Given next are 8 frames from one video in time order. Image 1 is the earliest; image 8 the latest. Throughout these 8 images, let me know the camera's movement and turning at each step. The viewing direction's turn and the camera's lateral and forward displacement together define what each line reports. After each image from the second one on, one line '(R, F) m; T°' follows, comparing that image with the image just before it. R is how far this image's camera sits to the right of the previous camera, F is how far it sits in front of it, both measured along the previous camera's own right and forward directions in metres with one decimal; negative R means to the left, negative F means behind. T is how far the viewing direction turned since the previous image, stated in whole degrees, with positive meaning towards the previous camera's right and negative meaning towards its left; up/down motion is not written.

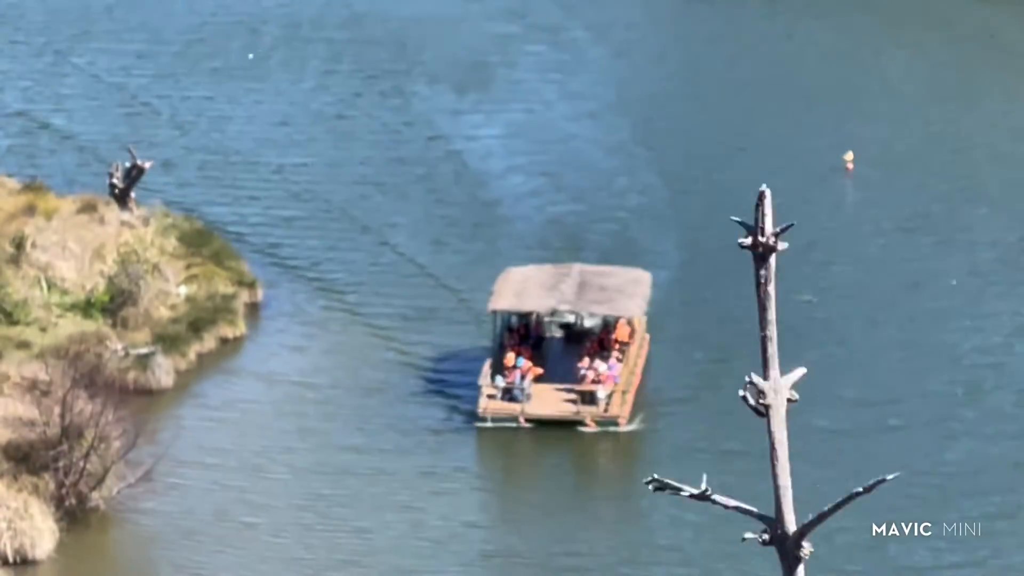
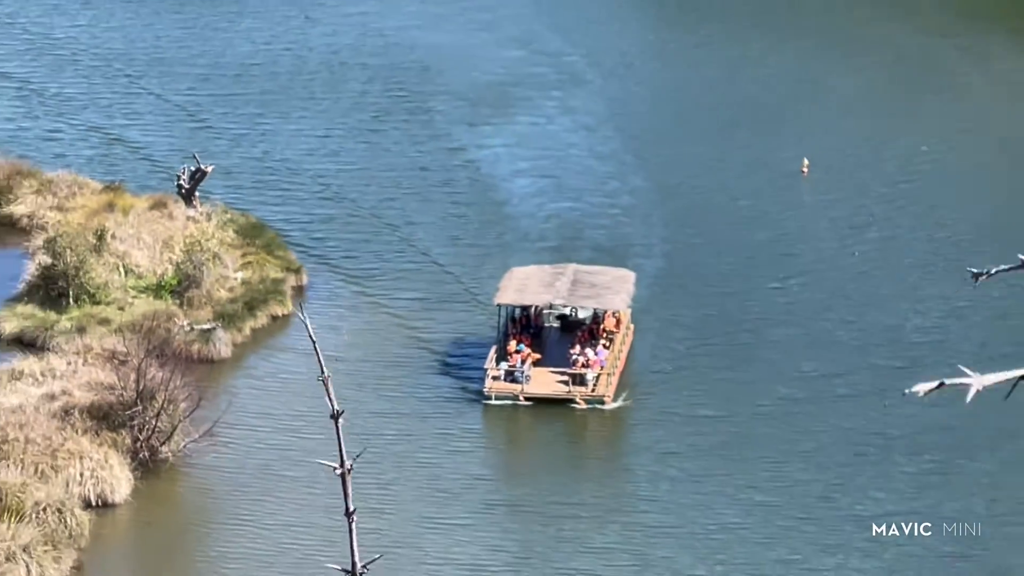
(+0.7, -2.9) m; -2°
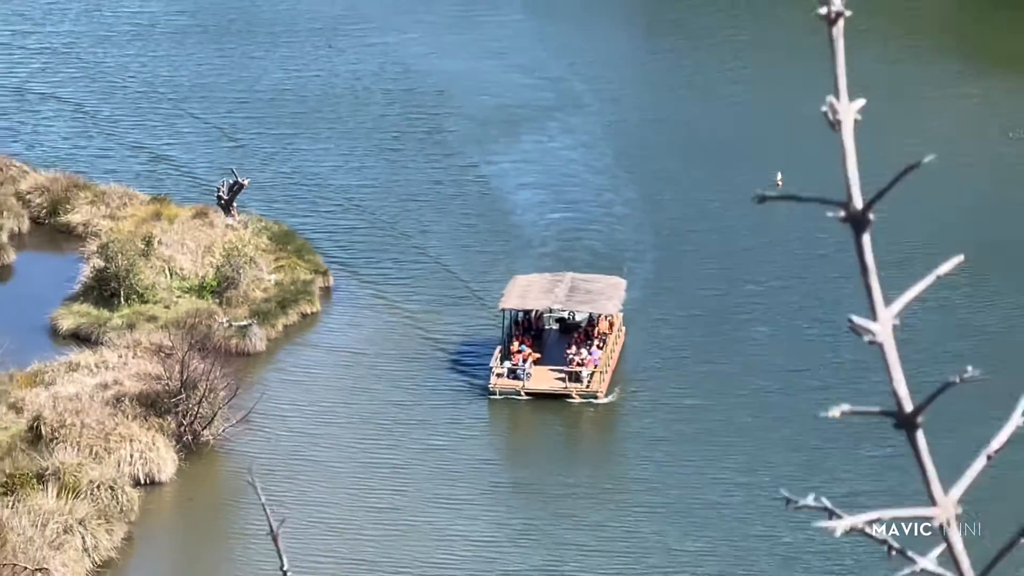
(+0.4, -2.2) m; -1°
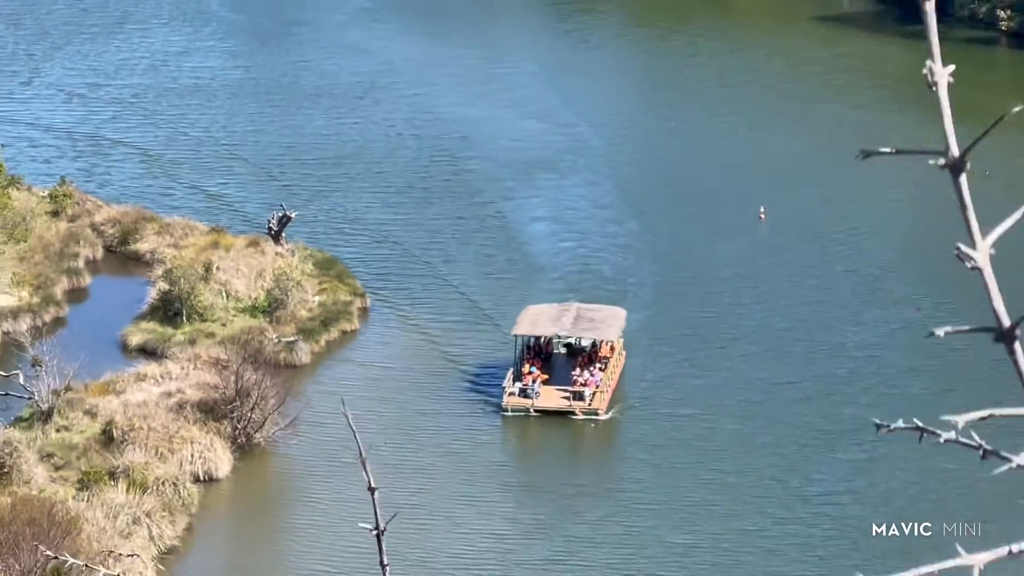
(+0.6, -2.9) m; -2°
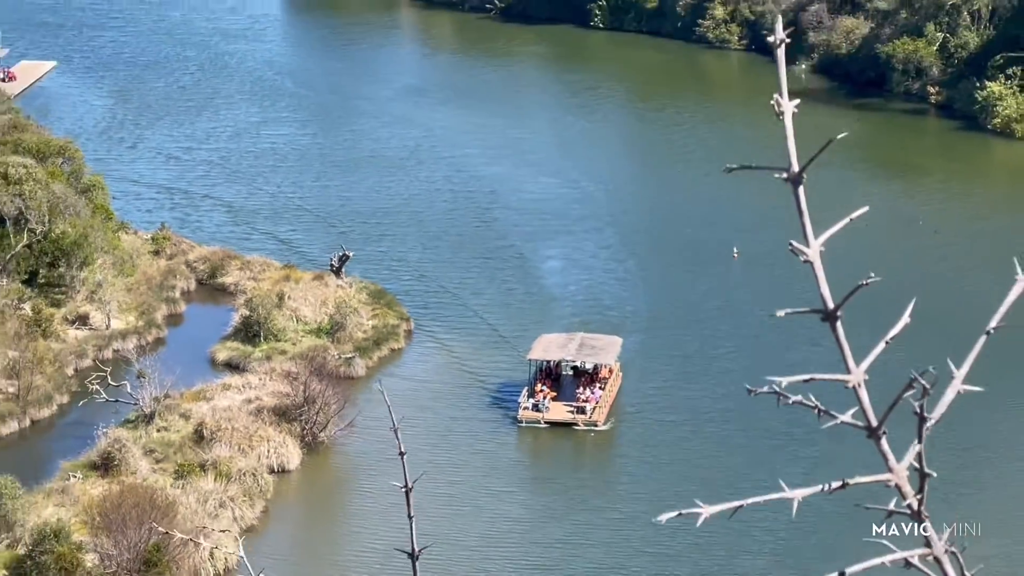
(+0.8, -5.5) m; -2°
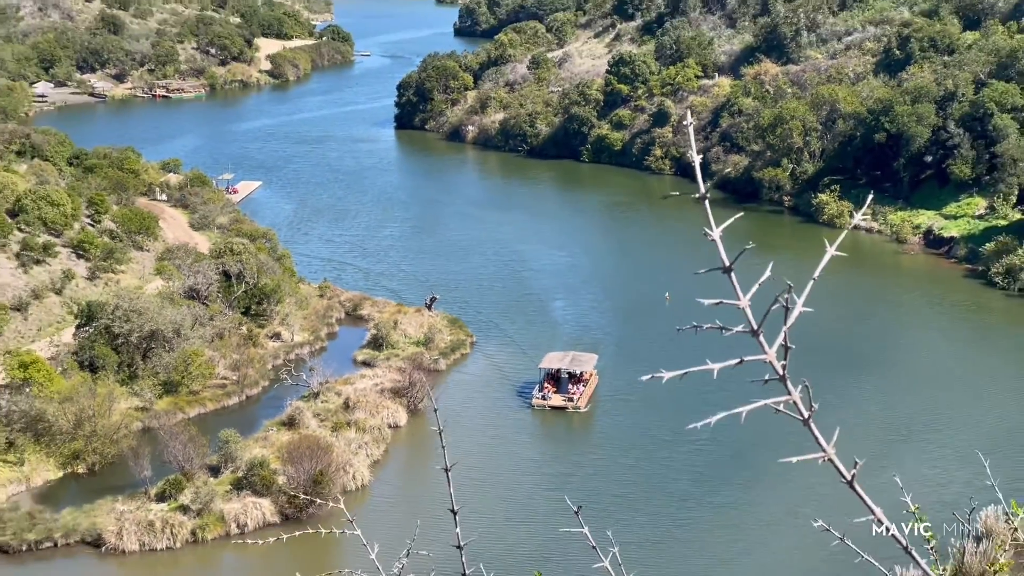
(+2.2, -20.8) m; -3°
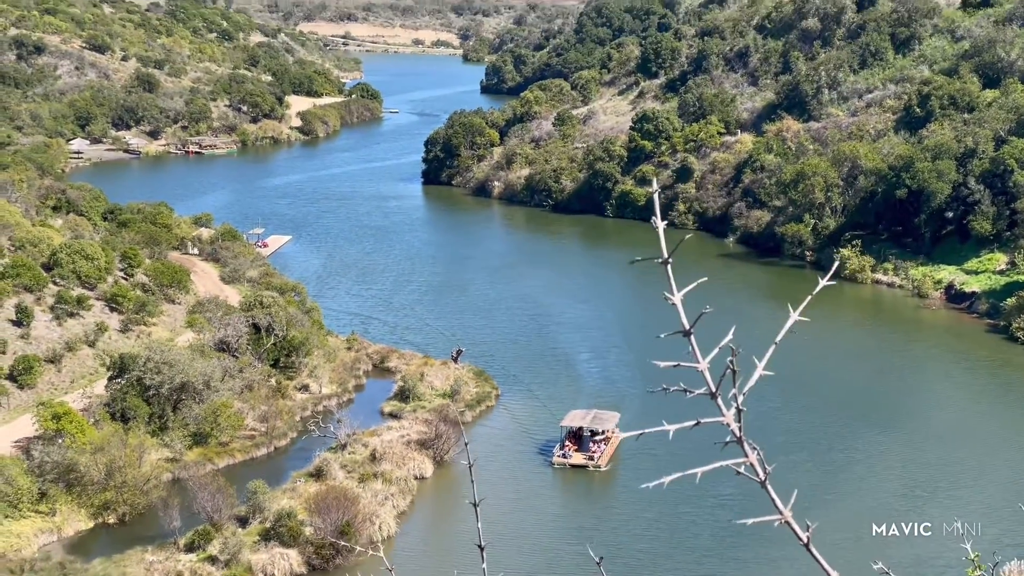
(+0.1, -0.7) m; -1°
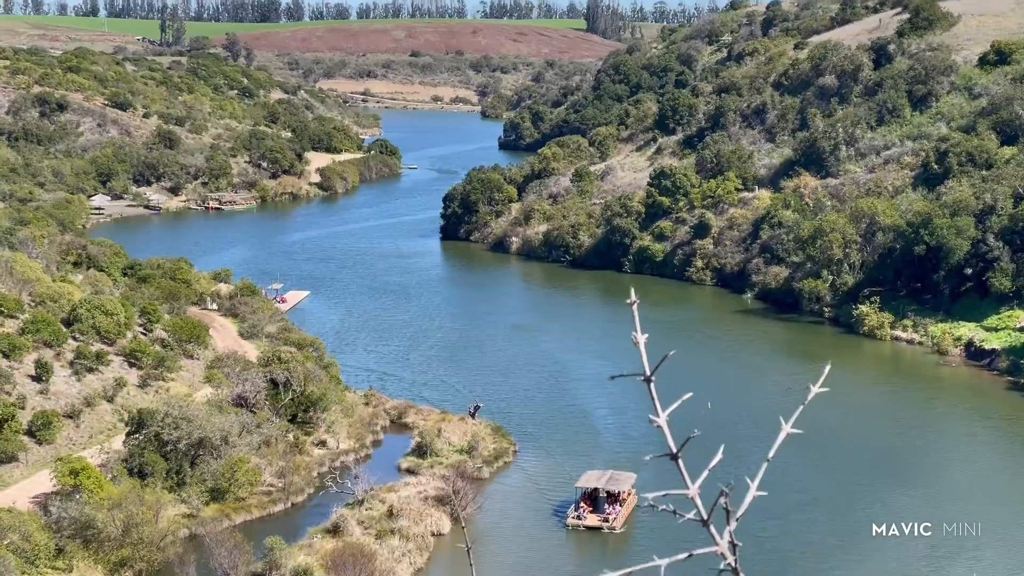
(-0.1, 0.0) m; -1°
